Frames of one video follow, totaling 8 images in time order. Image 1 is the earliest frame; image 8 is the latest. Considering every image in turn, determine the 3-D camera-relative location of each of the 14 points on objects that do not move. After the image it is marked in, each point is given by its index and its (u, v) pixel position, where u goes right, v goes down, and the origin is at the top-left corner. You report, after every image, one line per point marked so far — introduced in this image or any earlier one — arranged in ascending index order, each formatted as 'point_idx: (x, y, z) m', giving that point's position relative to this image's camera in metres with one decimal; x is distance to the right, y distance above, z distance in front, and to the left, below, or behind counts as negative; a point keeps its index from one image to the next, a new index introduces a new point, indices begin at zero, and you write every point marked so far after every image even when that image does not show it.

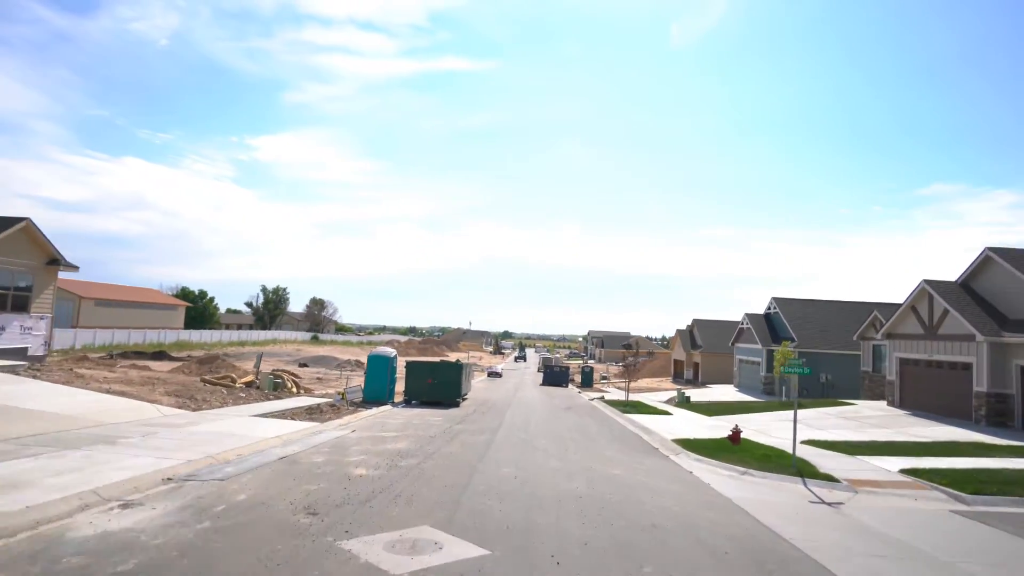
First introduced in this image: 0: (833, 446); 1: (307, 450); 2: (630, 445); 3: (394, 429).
0: (+8.5, -4.2, +17.4) m
1: (-4.1, -3.3, +13.4) m
2: (+3.2, -4.3, +17.9) m
3: (-3.3, -4.0, +18.6) m
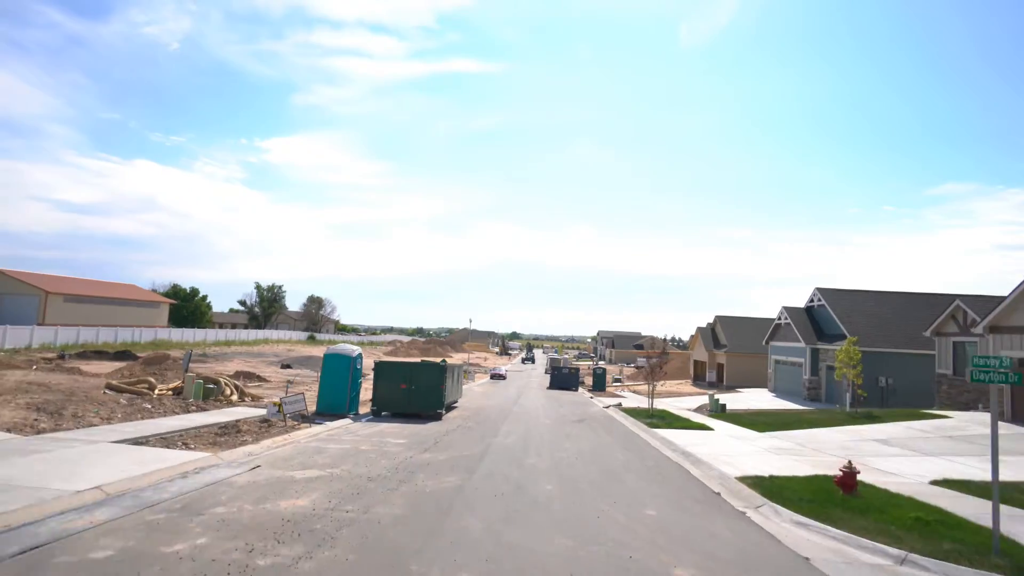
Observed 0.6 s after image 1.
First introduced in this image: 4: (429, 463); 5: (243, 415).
0: (+8.3, -3.5, +11.4) m
1: (-4.4, -2.6, +7.5) m
2: (+3.0, -3.6, +11.9) m
3: (-3.5, -3.3, +12.7) m
4: (-1.6, -3.4, +12.6) m
5: (-7.4, -3.5, +17.9) m
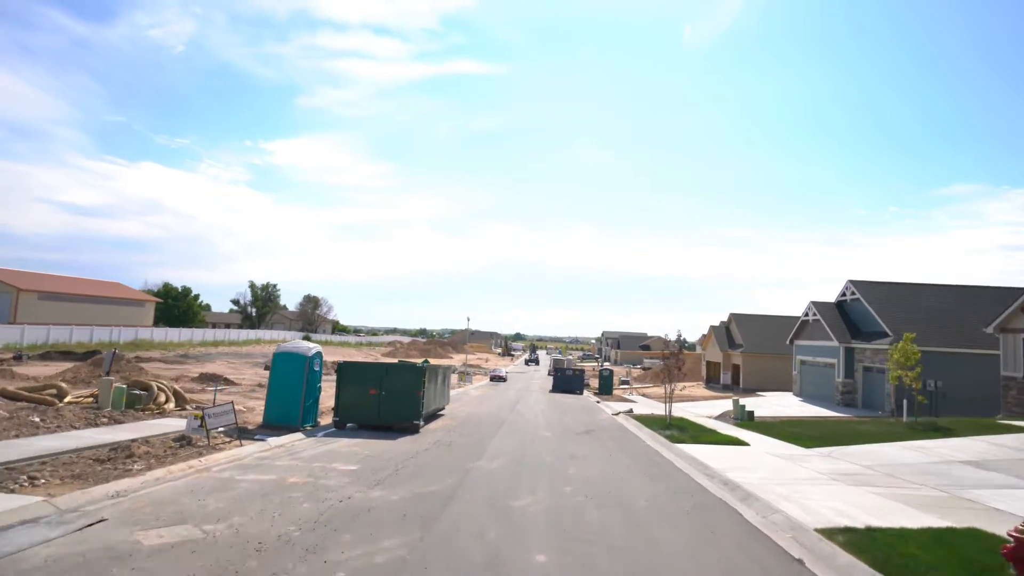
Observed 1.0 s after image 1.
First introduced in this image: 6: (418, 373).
0: (+8.0, -3.1, +7.4) m
1: (-4.7, -2.2, +3.6) m
2: (+2.7, -3.2, +8.0) m
3: (-3.8, -2.9, +8.8) m
4: (-1.9, -2.9, +8.7) m
5: (-7.6, -3.1, +14.1) m
6: (-2.7, -2.4, +18.5) m
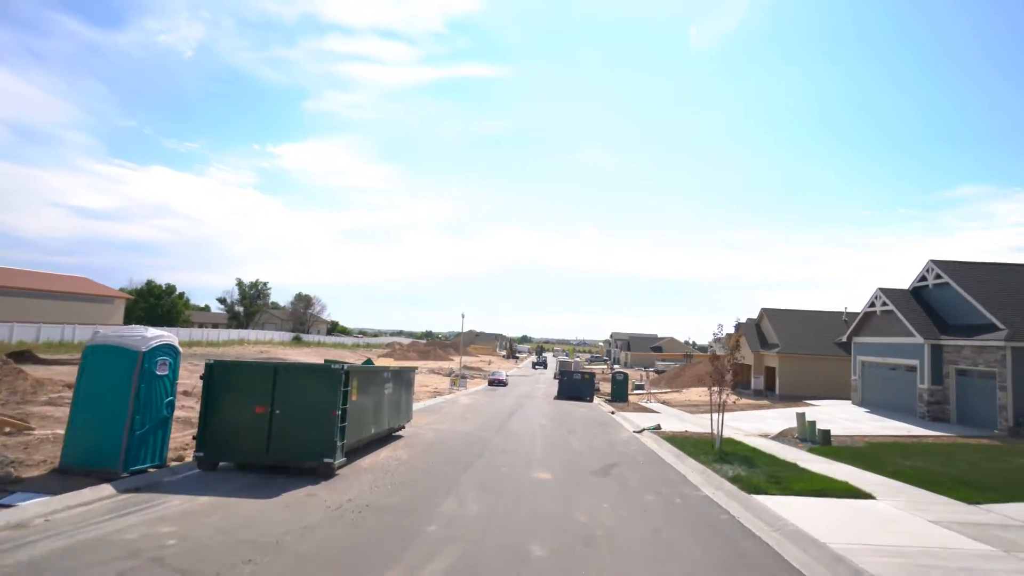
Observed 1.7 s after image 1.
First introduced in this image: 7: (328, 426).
0: (+7.4, -2.2, +0.3) m
1: (-5.3, -1.3, -3.3) m
2: (+2.2, -2.3, +1.0) m
3: (-4.3, -2.1, +1.8) m
4: (-2.4, -2.1, +1.7) m
5: (-8.1, -2.3, +7.1) m
6: (-3.1, -1.6, +11.5) m
7: (-3.2, -2.4, +11.2) m
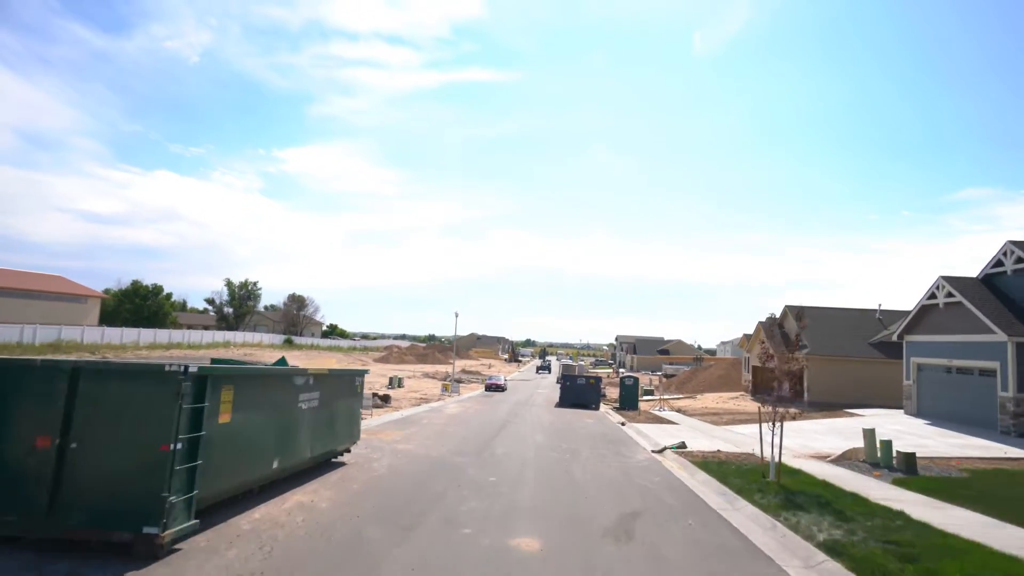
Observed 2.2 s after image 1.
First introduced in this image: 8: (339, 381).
0: (+7.0, -1.6, -4.4) m
1: (-5.8, -0.7, -7.9) m
2: (+1.7, -1.7, -3.7) m
3: (-4.8, -1.5, -2.8) m
4: (-2.9, -1.5, -2.9) m
5: (-8.5, -1.7, +2.5) m
6: (-3.5, -1.1, +6.9) m
7: (-3.6, -1.9, +6.6) m
8: (-3.2, -1.9, +12.6) m
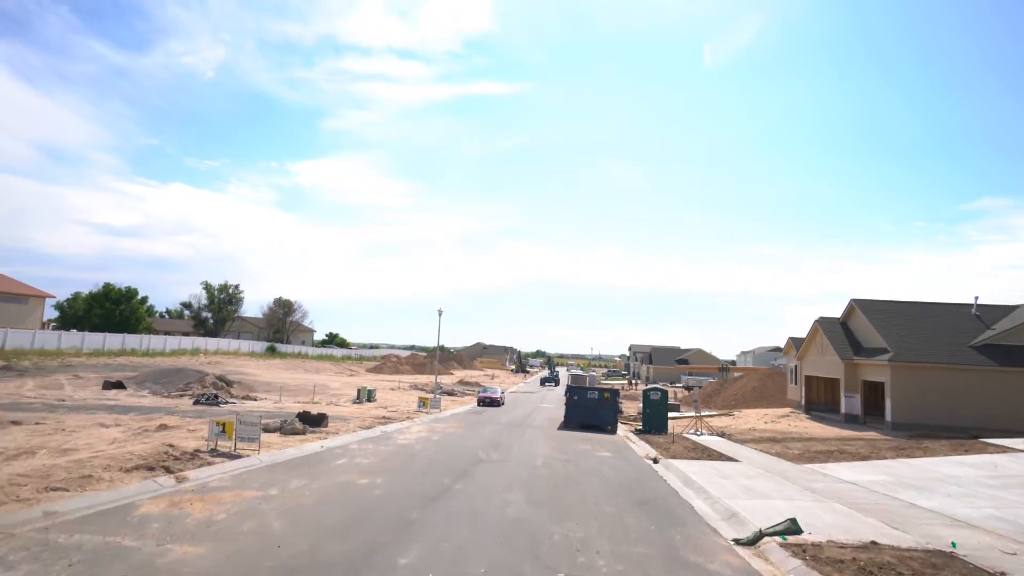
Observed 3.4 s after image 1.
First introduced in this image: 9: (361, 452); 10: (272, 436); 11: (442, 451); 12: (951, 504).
0: (+5.8, -0.2, -13.6) m
1: (-7.1, +0.8, -17.0) m
2: (+0.5, -0.3, -12.9) m
3: (-5.9, -0.1, -11.9) m
4: (-4.0, -0.1, -12.0) m
5: (-9.6, -0.4, -6.5) m
6: (-4.5, +0.2, -2.2) m
7: (-4.6, -0.6, -2.5) m
8: (-4.1, -0.8, +3.4) m
9: (-4.1, -4.4, +17.5) m
10: (-7.0, -4.3, +19.1) m
11: (-2.1, -4.7, +18.7) m
12: (+8.0, -3.6, +11.9) m
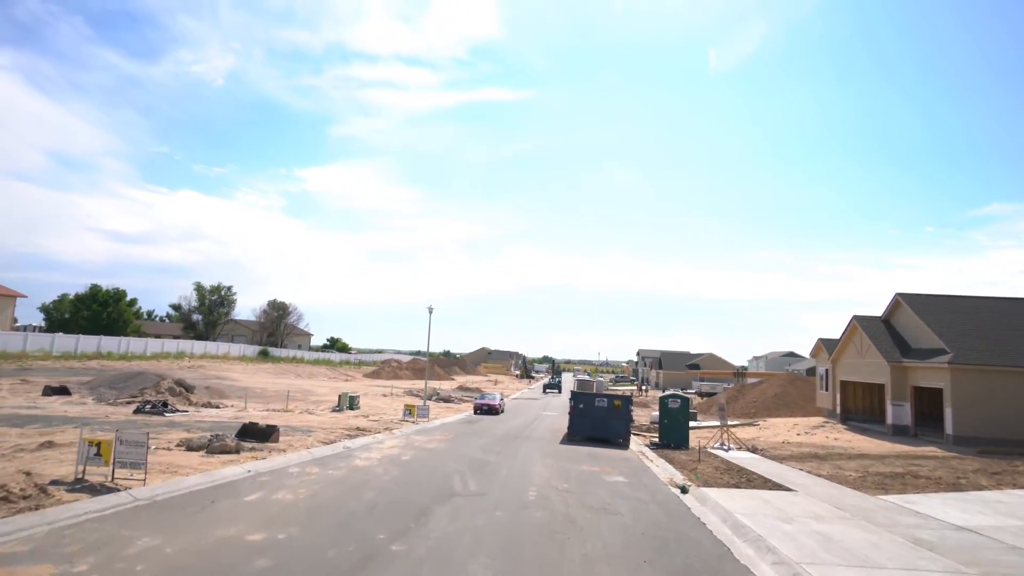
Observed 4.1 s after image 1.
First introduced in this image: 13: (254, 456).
0: (+5.2, +0.6, -17.9) m
1: (-7.7, +1.6, -21.2) m
2: (-0.1, +0.5, -17.1) m
3: (-6.5, +0.7, -16.1) m
4: (-4.7, +0.7, -16.2) m
5: (-10.2, +0.3, -10.6) m
6: (-5.0, +0.8, -6.4) m
7: (-5.1, +0.1, -6.7) m
8: (-4.6, -0.2, -0.8) m
9: (-4.4, -3.9, +13.3) m
10: (-7.3, -3.8, +14.9) m
11: (-2.4, -4.2, +14.4) m
12: (+7.6, -3.1, +7.6) m
13: (-6.4, -4.2, +16.2) m
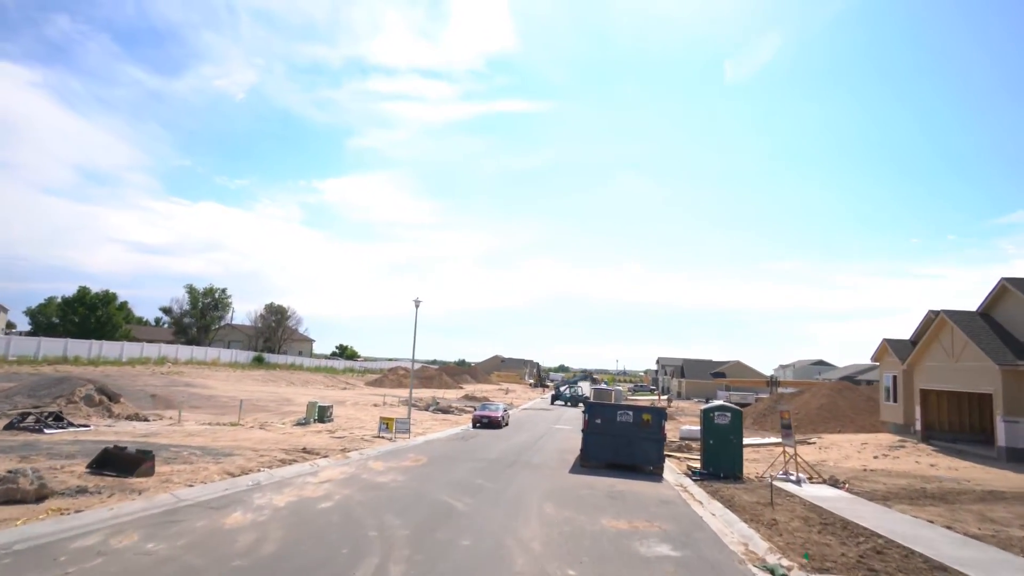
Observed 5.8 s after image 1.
0: (+3.9, +1.9, -24.3) m
1: (-9.1, +3.0, -27.2) m
2: (-1.4, +1.8, -23.4) m
3: (-7.7, +2.0, -22.2) m
4: (-5.9, +1.9, -22.4) m
5: (-11.2, +1.5, -16.7) m
6: (-6.0, +2.0, -12.6) m
7: (-6.1, +1.2, -12.9) m
8: (-5.4, +0.9, -6.9) m
9: (-4.9, -3.0, +7.0) m
10: (-7.8, -3.0, +8.7) m
11: (-2.8, -3.4, +8.1) m
12: (+7.0, -2.1, +1.0) m
13: (-6.8, -3.3, +10.0) m
